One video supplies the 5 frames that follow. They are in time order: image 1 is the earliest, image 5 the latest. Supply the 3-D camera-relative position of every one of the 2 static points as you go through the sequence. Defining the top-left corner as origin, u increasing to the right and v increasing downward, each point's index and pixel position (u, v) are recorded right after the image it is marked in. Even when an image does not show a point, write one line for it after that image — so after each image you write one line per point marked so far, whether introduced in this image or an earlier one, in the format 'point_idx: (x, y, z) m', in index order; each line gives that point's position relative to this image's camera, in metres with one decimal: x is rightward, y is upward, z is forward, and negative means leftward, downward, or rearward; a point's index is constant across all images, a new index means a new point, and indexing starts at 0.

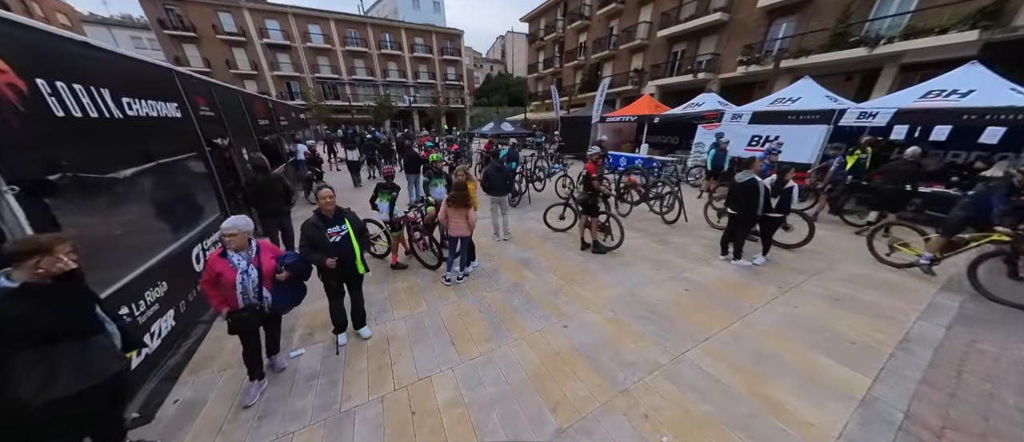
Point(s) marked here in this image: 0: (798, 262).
0: (+4.7, -0.7, +4.3) m
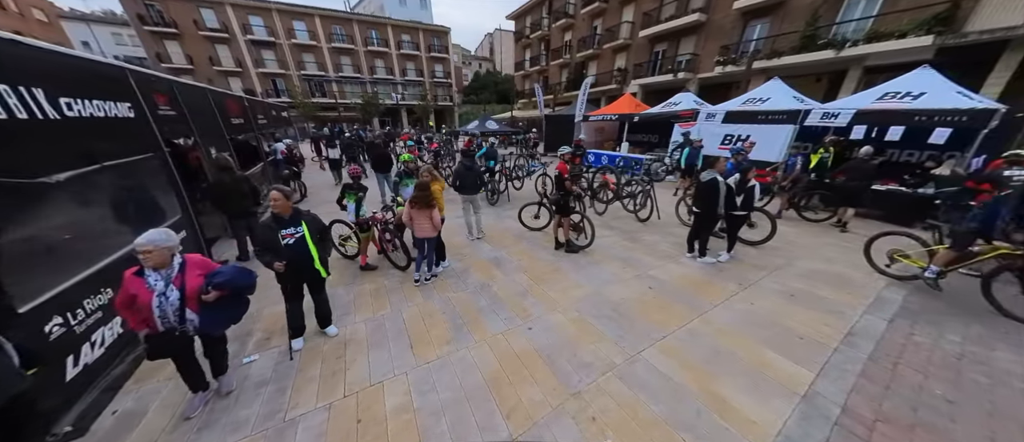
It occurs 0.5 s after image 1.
0: (+4.2, -0.6, +4.4) m
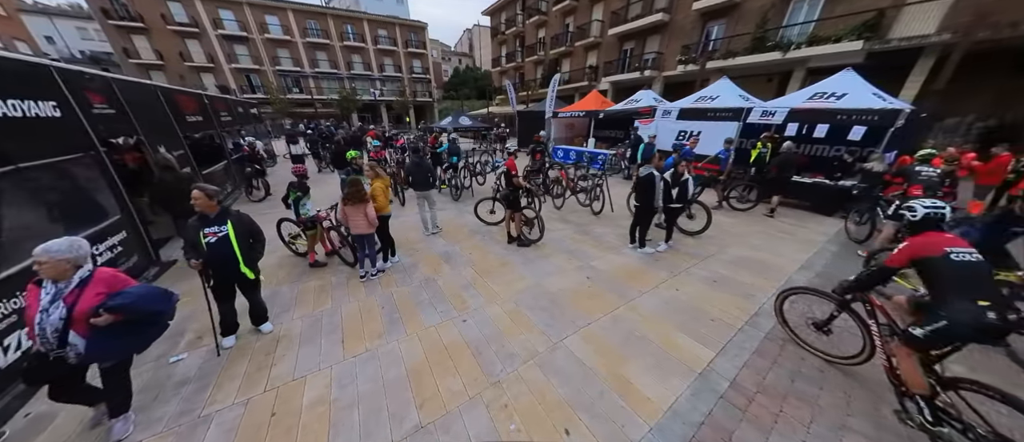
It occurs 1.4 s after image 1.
0: (+3.3, -0.5, +4.7) m
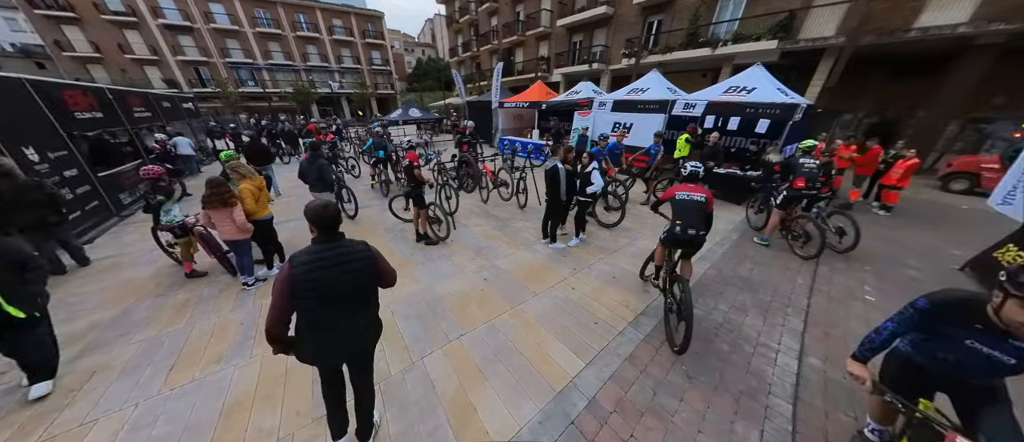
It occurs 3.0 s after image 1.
0: (+1.7, -0.3, +4.5) m
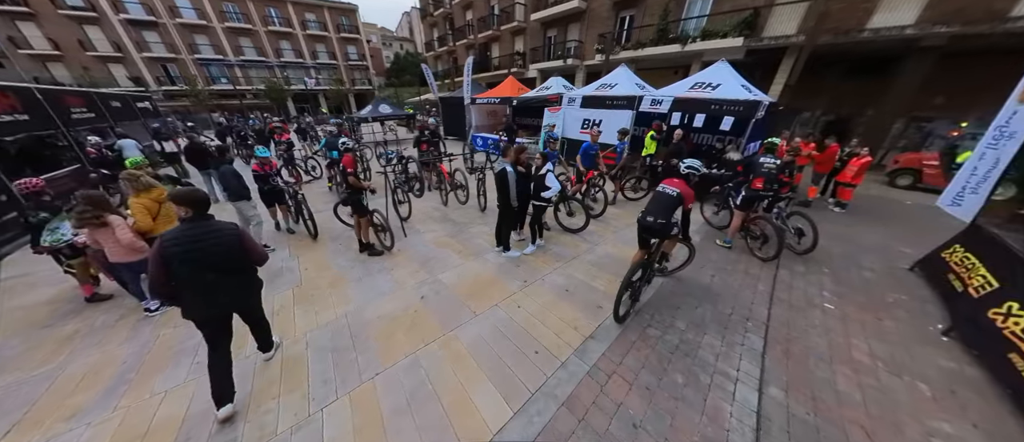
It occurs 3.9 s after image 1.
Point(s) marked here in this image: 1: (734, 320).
0: (+0.9, -0.4, +4.2) m
1: (+2.2, -1.0, +2.5) m
